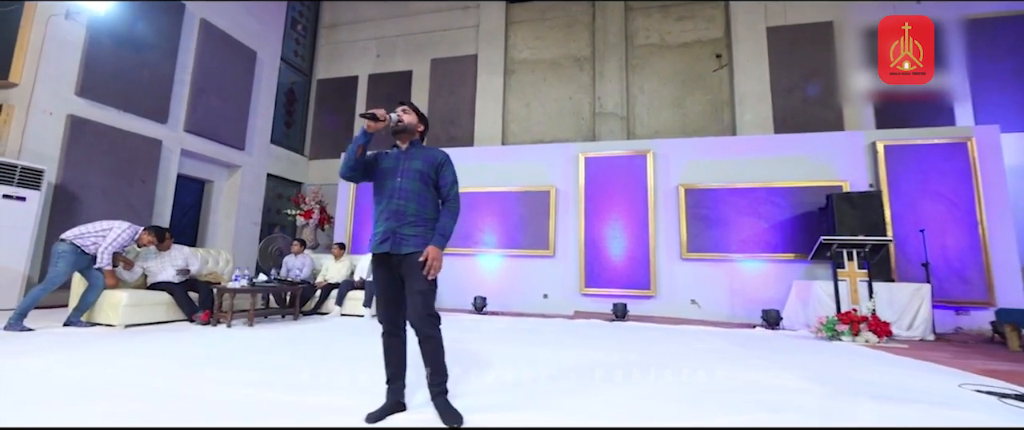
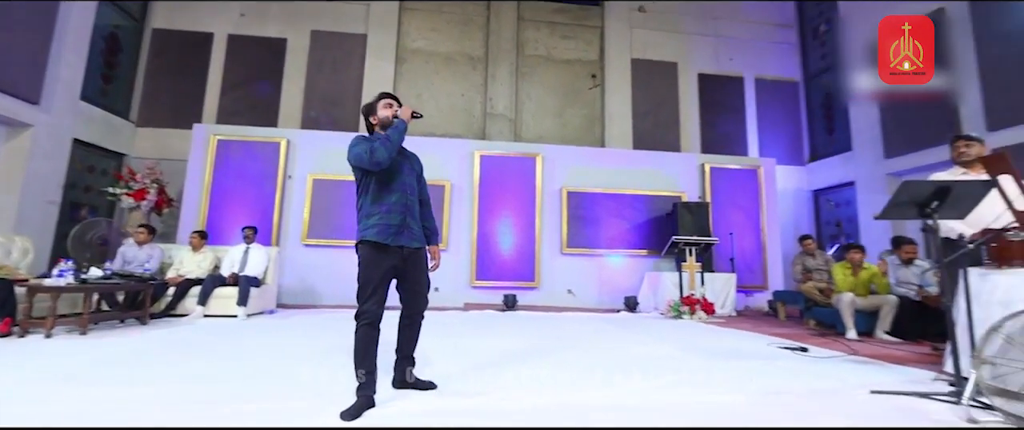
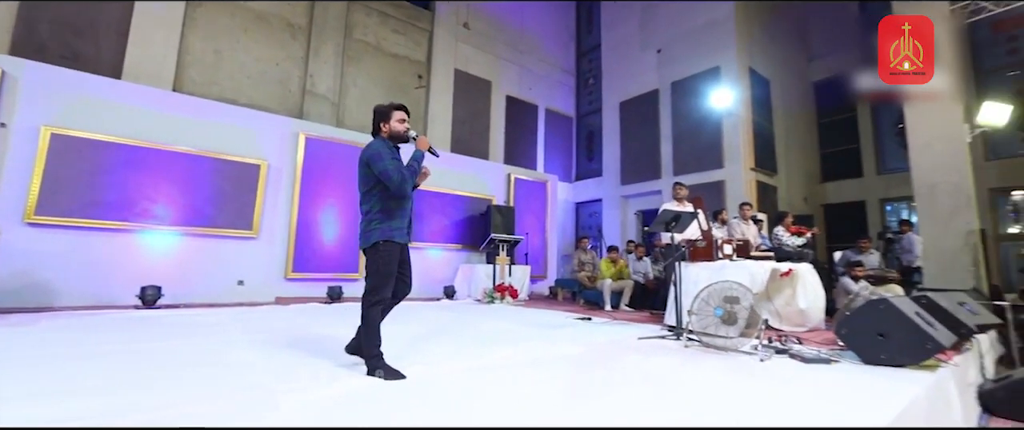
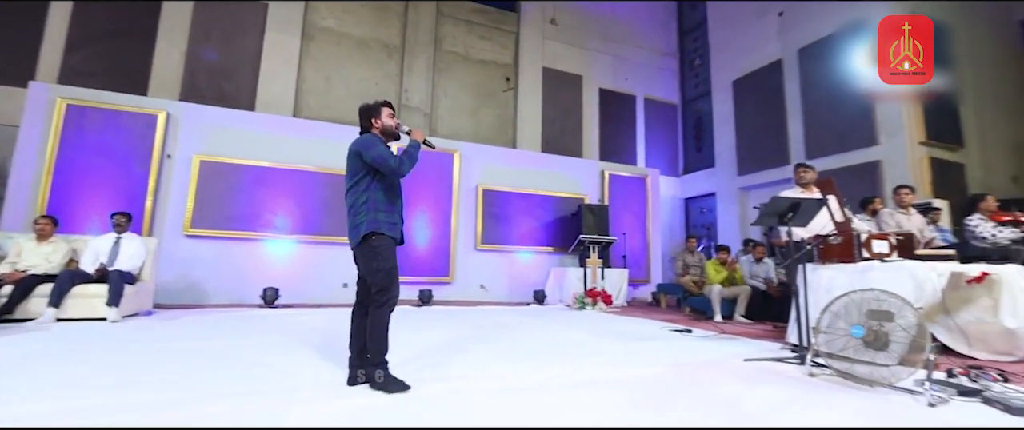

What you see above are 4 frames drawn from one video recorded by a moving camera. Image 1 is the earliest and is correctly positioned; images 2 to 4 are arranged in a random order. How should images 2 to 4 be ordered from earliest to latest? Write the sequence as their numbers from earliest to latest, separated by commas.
2, 4, 3
